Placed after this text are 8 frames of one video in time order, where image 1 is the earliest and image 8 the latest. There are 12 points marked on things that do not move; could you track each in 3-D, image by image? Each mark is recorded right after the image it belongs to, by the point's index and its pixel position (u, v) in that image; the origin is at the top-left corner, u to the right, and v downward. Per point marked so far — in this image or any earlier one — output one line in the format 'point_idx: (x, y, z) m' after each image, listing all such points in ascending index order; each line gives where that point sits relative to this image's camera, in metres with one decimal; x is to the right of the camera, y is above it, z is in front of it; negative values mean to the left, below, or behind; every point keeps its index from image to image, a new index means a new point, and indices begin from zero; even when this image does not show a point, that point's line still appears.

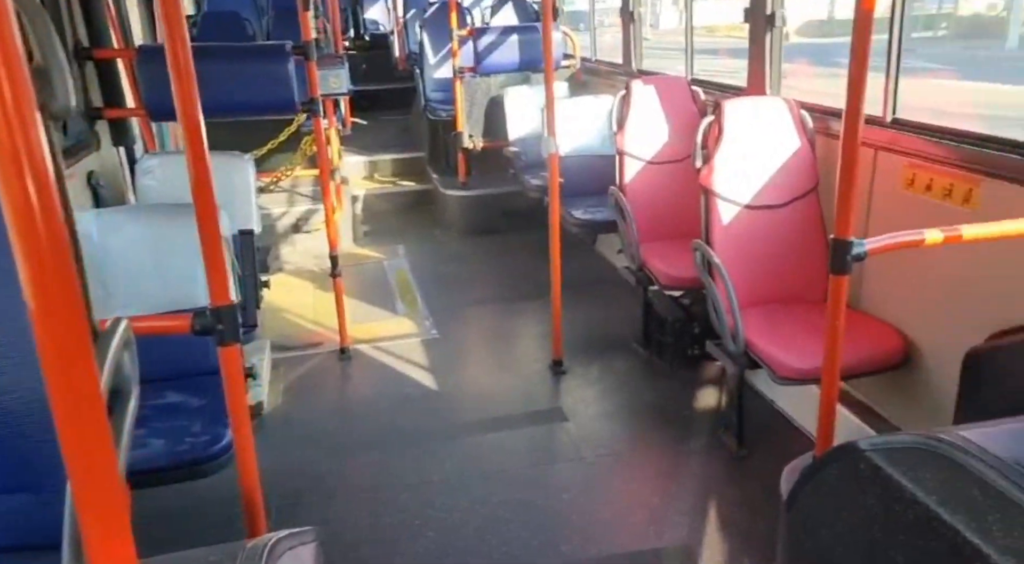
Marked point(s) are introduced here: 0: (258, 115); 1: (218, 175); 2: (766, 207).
0: (-1.1, +0.7, +3.5) m
1: (-1.2, +0.4, +3.4) m
2: (+0.9, +0.3, +2.9) m
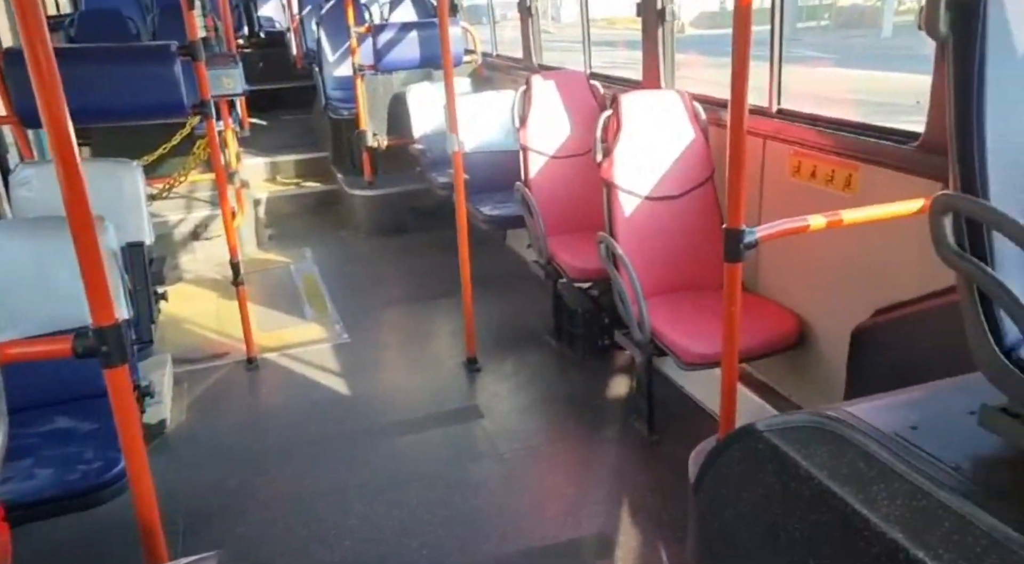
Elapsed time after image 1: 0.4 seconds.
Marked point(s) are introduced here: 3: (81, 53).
0: (-1.5, +0.7, +3.4) m
1: (-1.6, +0.4, +3.3) m
2: (+0.5, +0.3, +2.9) m
3: (-1.7, +0.9, +3.3) m
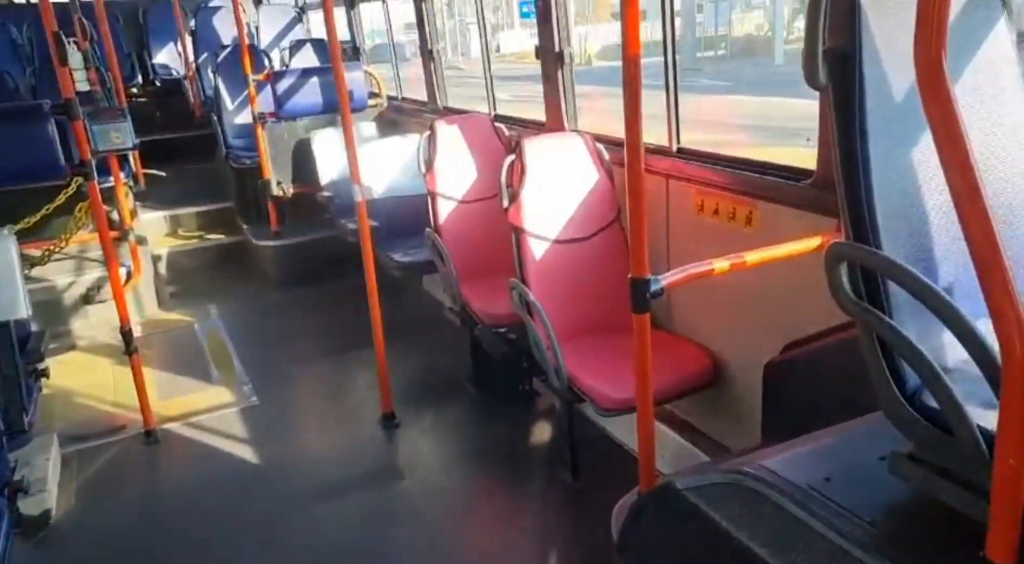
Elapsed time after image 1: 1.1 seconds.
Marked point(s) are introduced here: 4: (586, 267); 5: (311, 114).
0: (-1.9, +0.4, +3.2) m
1: (-2.0, +0.1, +3.0) m
2: (+0.2, +0.1, +2.9) m
3: (-2.1, +0.6, +3.1) m
4: (+0.3, 0.0, +2.9) m
5: (-1.3, +1.1, +5.5) m
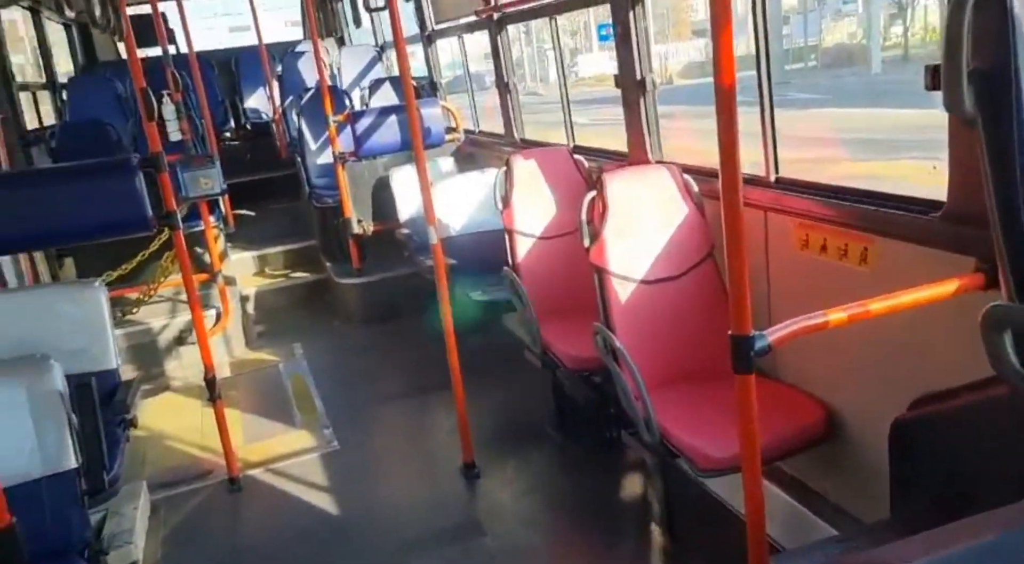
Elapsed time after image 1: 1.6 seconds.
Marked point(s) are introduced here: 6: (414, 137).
0: (-1.6, +0.2, +3.2) m
1: (-1.7, -0.1, +3.1) m
2: (+0.5, 0.0, +2.7) m
3: (-1.8, +0.4, +3.1) m
4: (+0.5, -0.1, +2.7) m
5: (-0.8, +0.9, +5.5) m
6: (-0.4, +0.5, +3.1) m
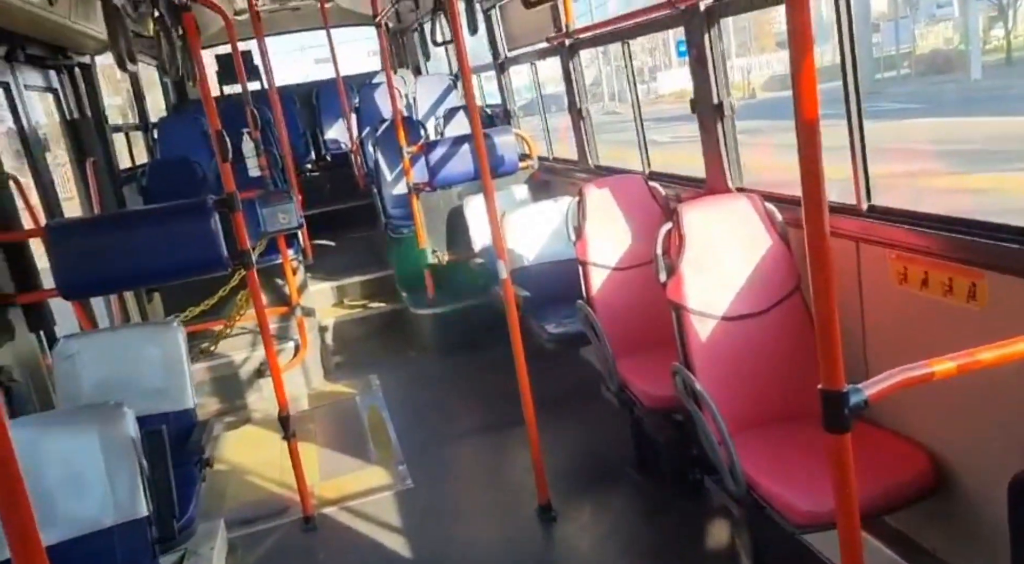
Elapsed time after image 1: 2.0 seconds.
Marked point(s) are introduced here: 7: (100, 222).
0: (-1.3, 0.0, +3.2) m
1: (-1.4, -0.2, +3.1) m
2: (+0.7, -0.1, +2.5) m
3: (-1.5, +0.2, +3.2) m
4: (+0.8, -0.2, +2.5) m
5: (-0.3, +0.7, +5.5) m
6: (-0.1, +0.4, +3.0) m
7: (-1.6, +0.2, +3.2) m
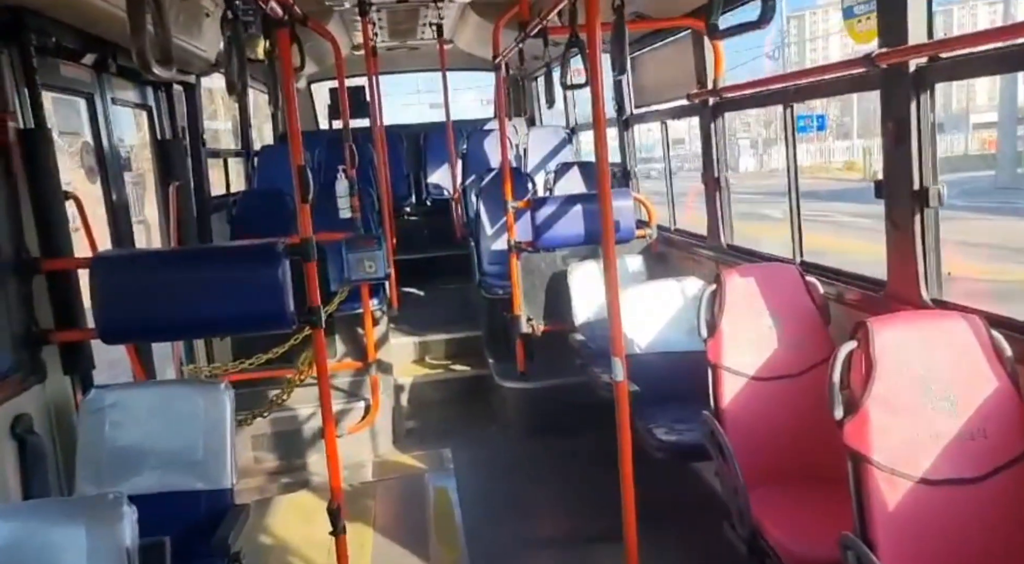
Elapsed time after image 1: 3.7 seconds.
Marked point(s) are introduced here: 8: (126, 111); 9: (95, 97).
0: (-0.9, -0.2, +2.8) m
1: (-1.0, -0.4, +2.6) m
2: (+1.0, -0.4, +1.9) m
3: (-1.1, +0.1, +2.7) m
4: (+1.0, -0.5, +1.8) m
5: (+0.4, +0.2, +4.9) m
6: (+0.3, +0.1, +2.4) m
7: (-1.2, +0.1, +2.8) m
8: (-1.9, +0.8, +4.1) m
9: (-1.8, +0.8, +3.6) m
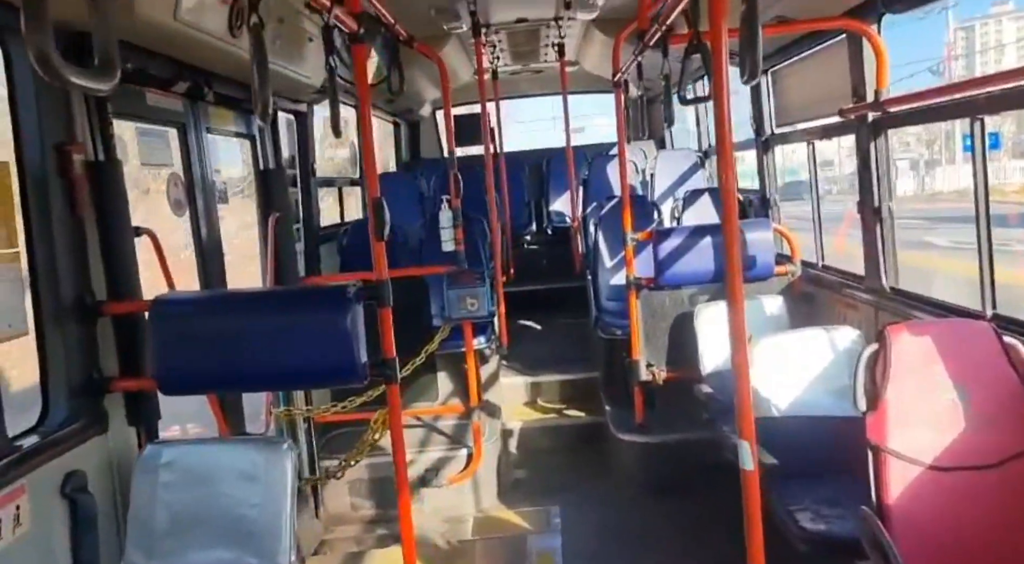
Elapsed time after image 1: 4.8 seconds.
0: (-0.6, -0.3, +2.4) m
1: (-0.8, -0.5, +2.3) m
2: (+1.1, -0.6, +1.2) m
3: (-0.8, 0.0, +2.5) m
4: (+1.1, -0.7, +1.2) m
5: (+1.0, 0.0, +4.4) m
6: (+0.5, 0.0, +1.9) m
7: (-0.9, -0.1, +2.5) m
8: (-1.4, +0.7, +4.0) m
9: (-1.3, +0.6, +3.4) m
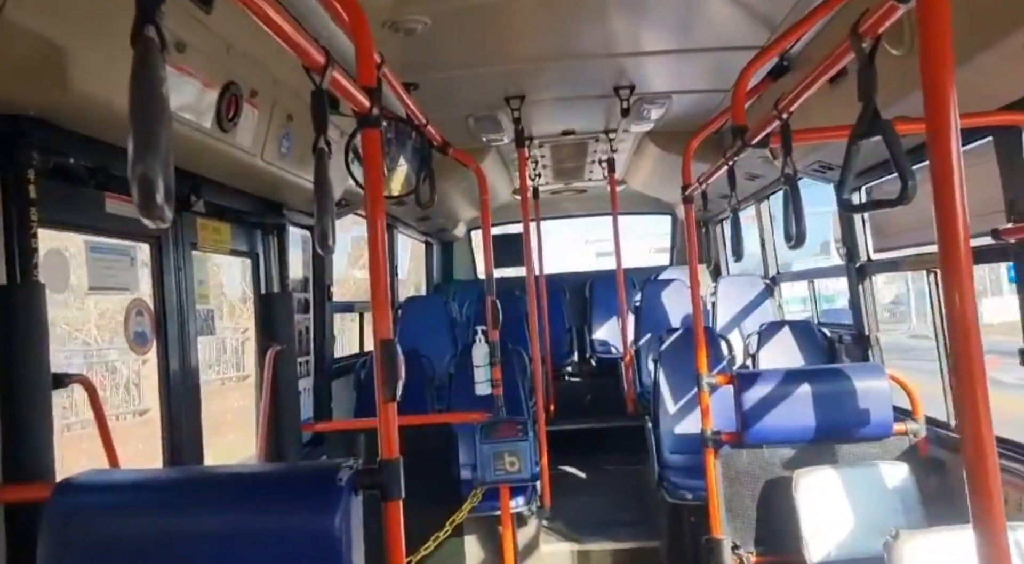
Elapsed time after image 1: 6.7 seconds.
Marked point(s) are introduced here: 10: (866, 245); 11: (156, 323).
0: (-0.5, -0.7, +1.6) m
1: (-0.6, -0.9, +1.5) m
2: (+1.2, -0.8, +0.3) m
3: (-0.7, -0.4, +1.7) m
4: (+1.2, -0.9, +0.3) m
5: (+1.2, -0.7, +3.5) m
6: (+0.6, -0.3, +1.1) m
7: (-0.7, -0.4, +1.7) m
8: (-1.2, +0.1, +3.3) m
9: (-1.1, +0.1, +2.7) m
10: (+1.7, +0.2, +4.0) m
11: (-1.1, -0.1, +2.7) m
